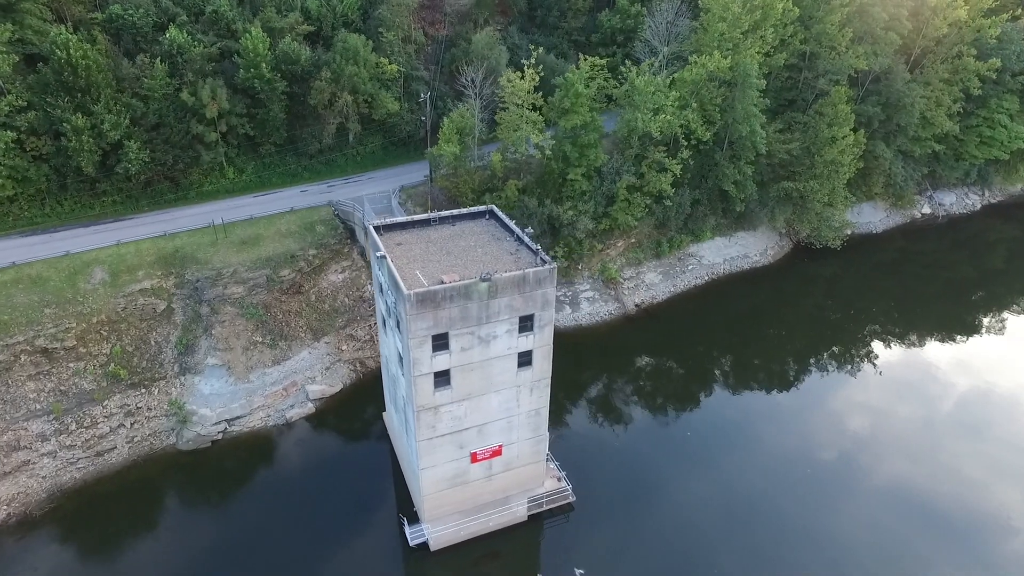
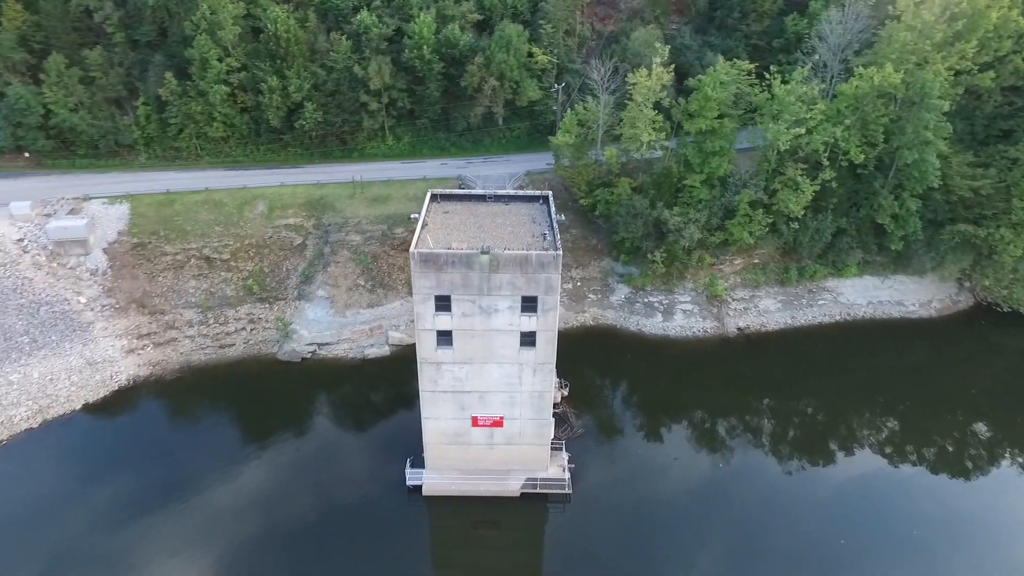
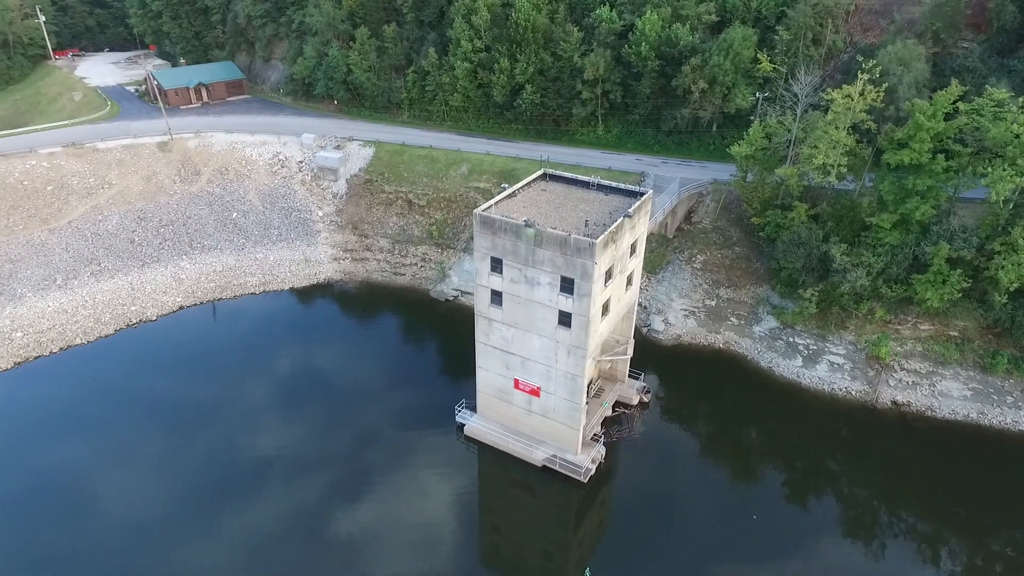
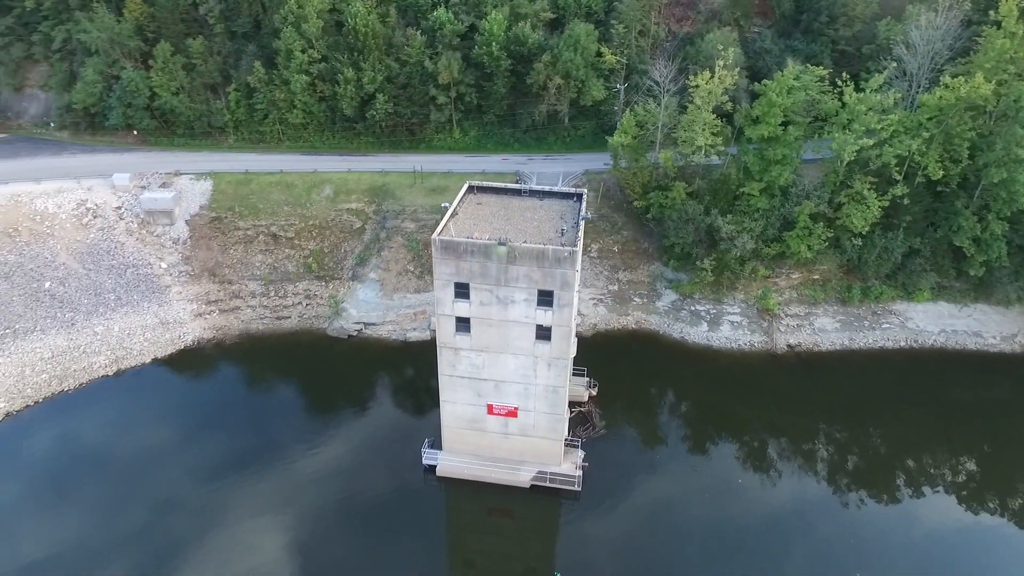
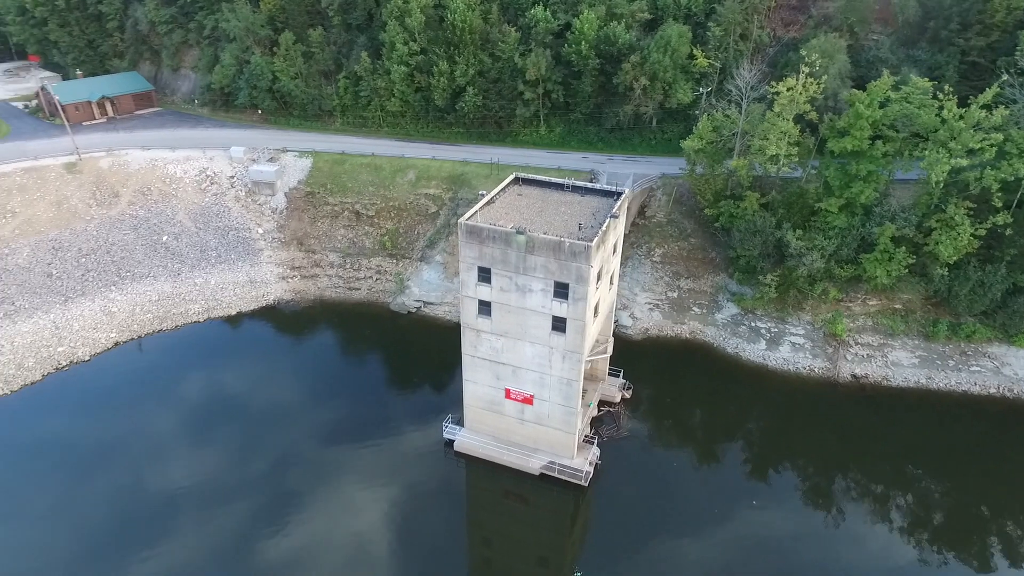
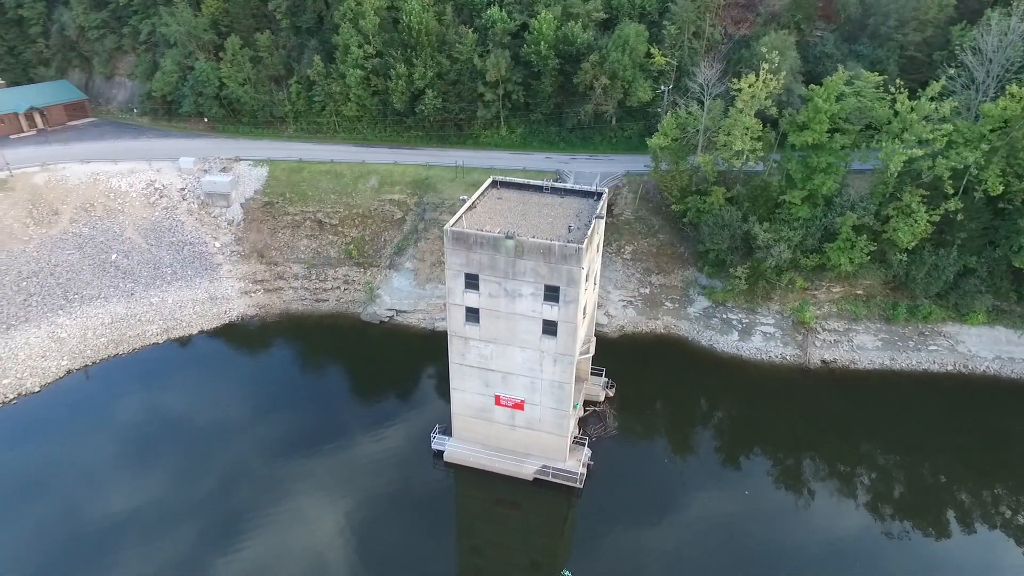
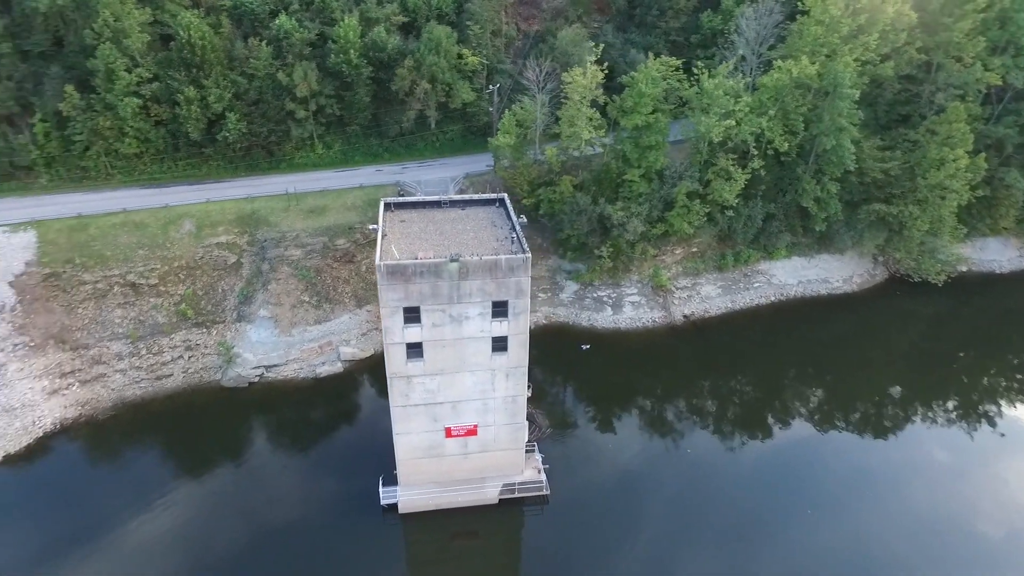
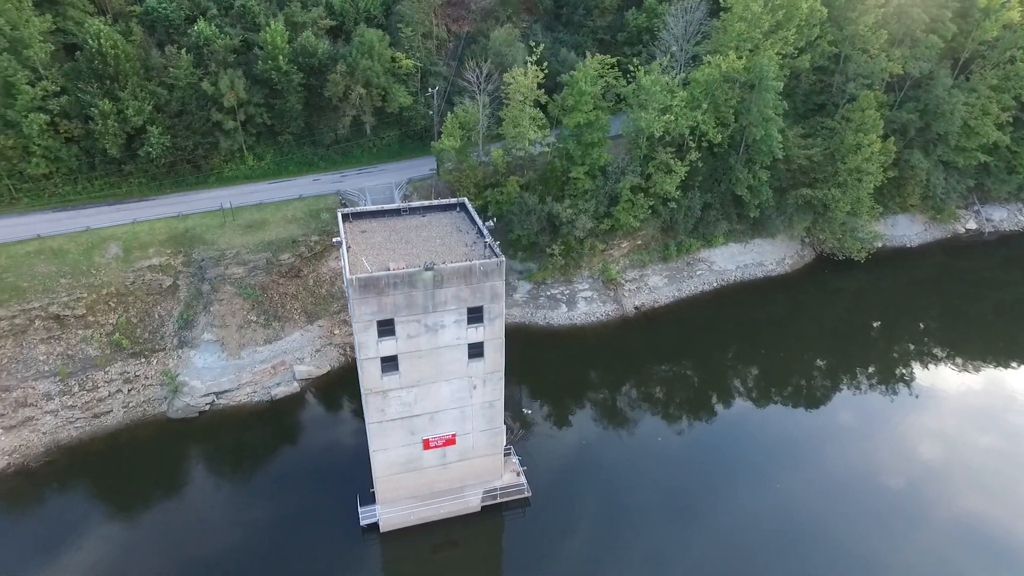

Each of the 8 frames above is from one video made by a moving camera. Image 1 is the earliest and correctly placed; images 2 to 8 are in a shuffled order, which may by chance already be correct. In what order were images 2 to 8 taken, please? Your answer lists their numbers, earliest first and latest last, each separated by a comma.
8, 7, 2, 4, 6, 5, 3
